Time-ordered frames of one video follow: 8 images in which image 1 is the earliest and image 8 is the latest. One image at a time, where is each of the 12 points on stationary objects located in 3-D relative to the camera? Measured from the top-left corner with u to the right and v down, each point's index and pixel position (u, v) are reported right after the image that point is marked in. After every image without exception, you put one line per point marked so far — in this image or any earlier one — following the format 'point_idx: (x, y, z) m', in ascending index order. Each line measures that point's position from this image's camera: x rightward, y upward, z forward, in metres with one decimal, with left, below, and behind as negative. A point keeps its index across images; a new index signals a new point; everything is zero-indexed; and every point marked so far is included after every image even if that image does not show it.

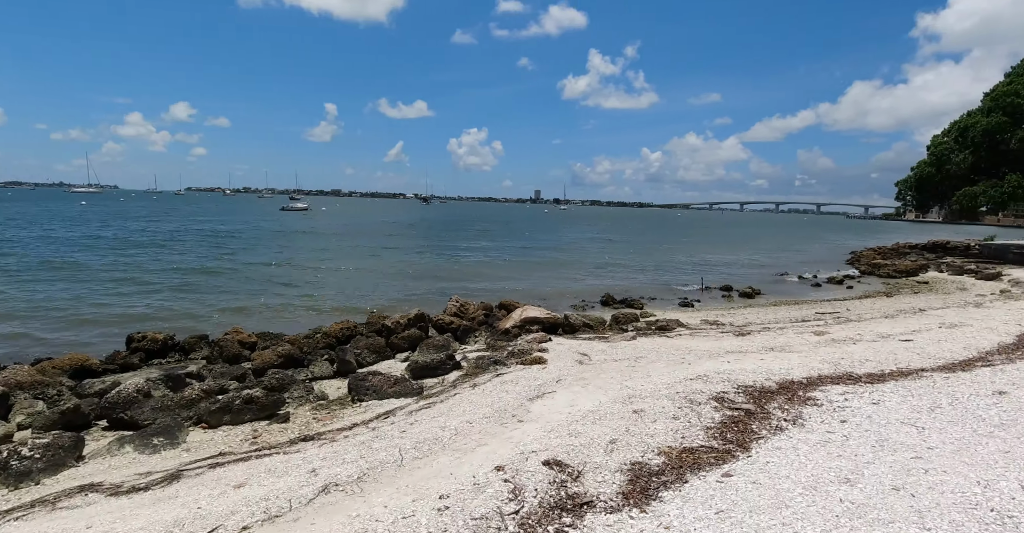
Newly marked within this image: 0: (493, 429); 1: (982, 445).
0: (-0.3, -2.3, +7.7) m
1: (+5.4, -2.1, +6.4) m
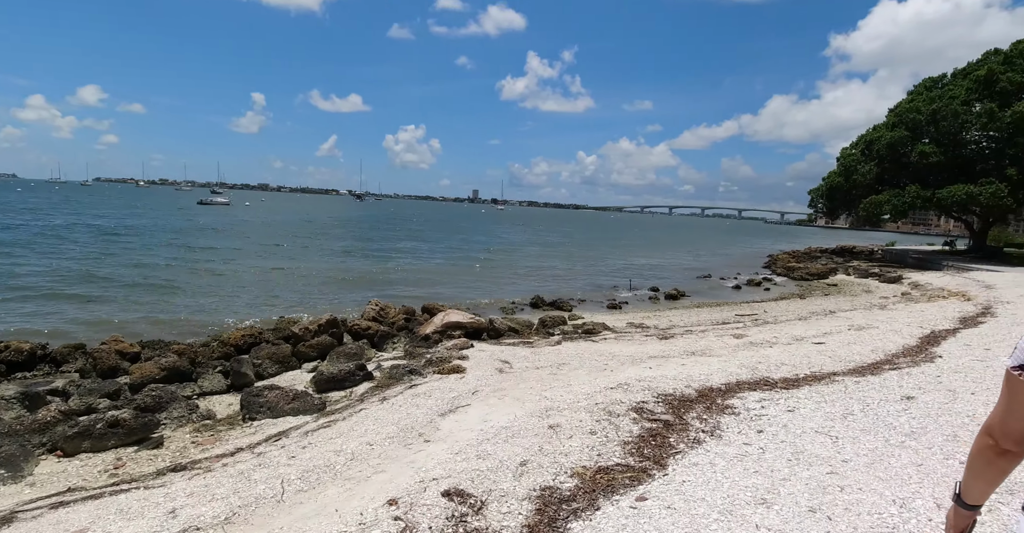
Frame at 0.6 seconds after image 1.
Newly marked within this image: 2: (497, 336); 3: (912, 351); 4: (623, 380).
0: (-1.5, -2.3, +7.0) m
1: (+4.4, -2.2, +6.3) m
2: (-0.4, -1.8, +14.5) m
3: (+9.6, -2.0, +13.4) m
4: (+2.0, -2.0, +10.0) m
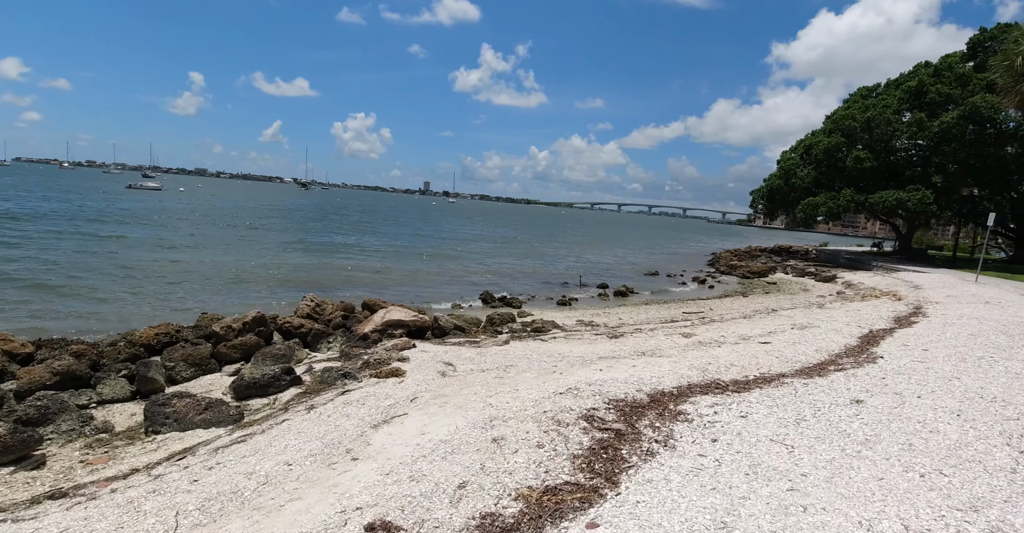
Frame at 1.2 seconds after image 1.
0: (-2.2, -2.3, +6.2) m
1: (+3.7, -2.2, +6.0) m
2: (-1.8, -1.7, +13.8) m
3: (+8.3, -2.1, +13.5) m
4: (+1.0, -2.0, +9.5) m
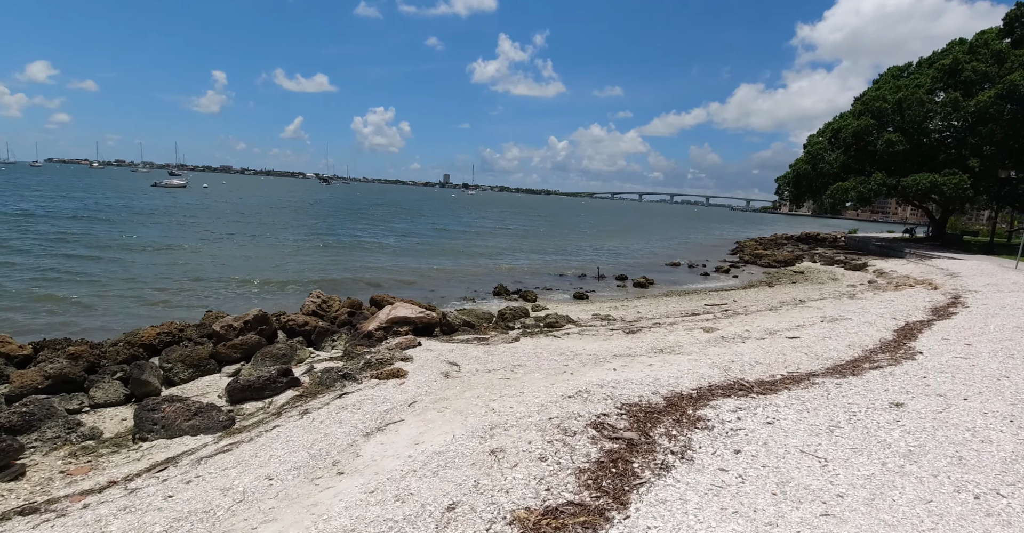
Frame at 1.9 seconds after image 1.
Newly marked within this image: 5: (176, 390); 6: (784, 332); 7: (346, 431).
0: (-2.2, -2.3, +5.7) m
1: (+3.7, -2.1, +5.3) m
2: (-1.5, -1.6, +13.2) m
3: (+8.6, -1.8, +12.6) m
4: (+1.1, -1.9, +8.9) m
5: (-6.0, -2.2, +9.9) m
6: (+7.1, -1.7, +14.4) m
7: (-2.1, -2.1, +7.2) m
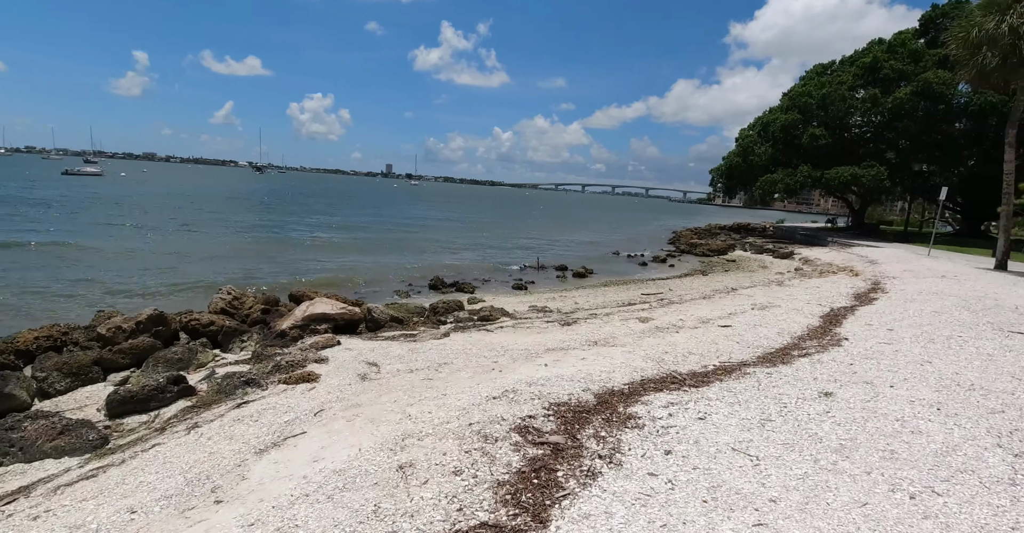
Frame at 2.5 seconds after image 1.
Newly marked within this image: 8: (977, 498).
0: (-3.0, -2.2, +4.8) m
1: (+2.9, -2.0, +5.0) m
2: (-3.1, -1.4, +12.4) m
3: (+7.0, -1.5, +12.8) m
4: (0.0, -1.8, +8.3) m
5: (-7.2, -2.1, +8.6) m
6: (+5.3, -1.4, +14.4) m
7: (-3.1, -2.0, +6.3) m
8: (+4.0, -2.0, +4.8) m
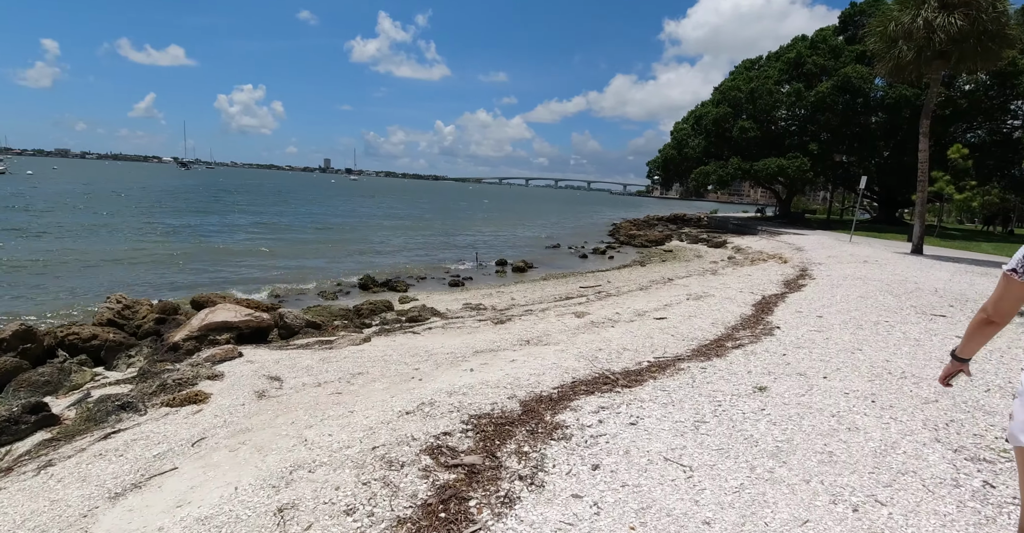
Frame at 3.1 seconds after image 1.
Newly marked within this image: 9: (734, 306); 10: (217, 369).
0: (-3.8, -2.3, +3.7) m
1: (+2.1, -1.9, +4.5) m
2: (-4.6, -1.4, +11.3) m
3: (+5.4, -1.3, +12.6) m
4: (-1.1, -1.7, +7.5) m
5: (-8.3, -2.3, +7.2) m
6: (+3.6, -1.2, +14.1) m
7: (-4.0, -2.1, +5.2) m
8: (+3.3, -1.9, +4.5) m
9: (+5.9, -1.1, +14.8) m
10: (-4.7, -1.6, +8.9) m
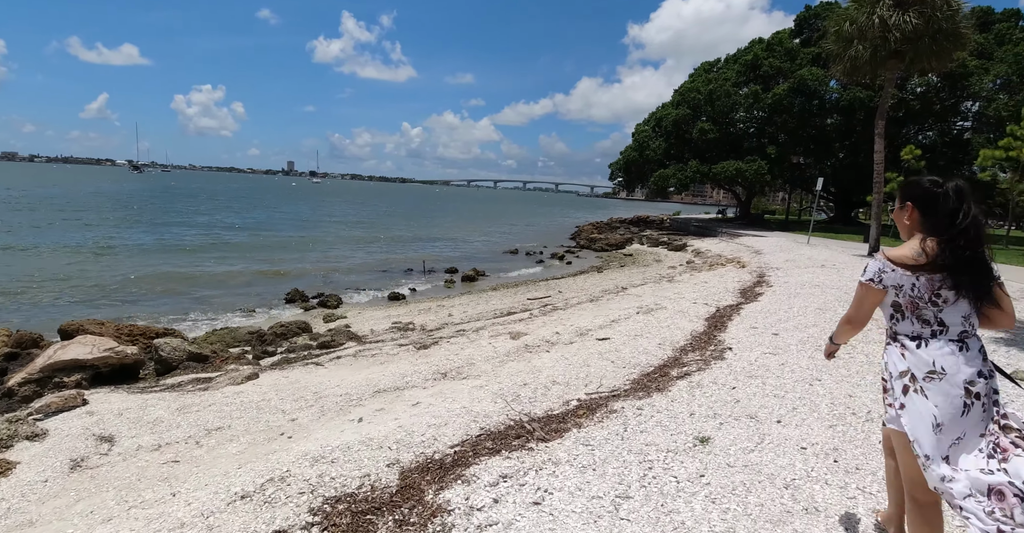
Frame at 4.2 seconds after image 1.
0: (-4.8, -2.7, +2.0) m
1: (+1.0, -2.2, +3.1) m
2: (-6.0, -1.8, +9.5) m
3: (+3.9, -1.6, +11.4) m
4: (-2.4, -2.1, +5.9) m
5: (-9.5, -2.7, +5.1) m
6: (+2.0, -1.5, +12.8) m
7: (-5.1, -2.5, +3.4) m
8: (+2.2, -2.2, +3.1) m
9: (+4.2, -1.4, +13.6) m
10: (-6.0, -2.0, +7.1) m
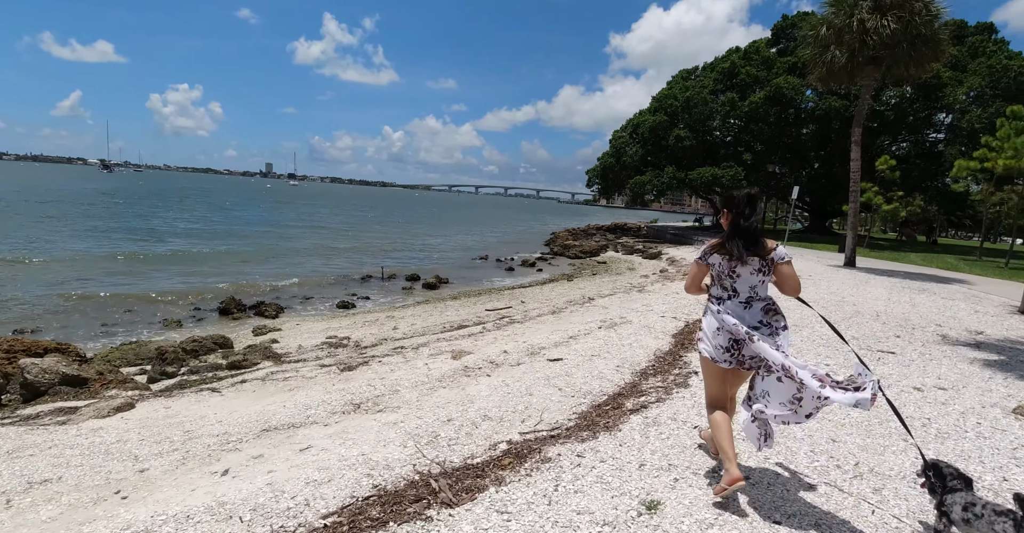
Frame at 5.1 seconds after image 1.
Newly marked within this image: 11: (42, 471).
0: (-5.6, -2.7, +0.3) m
1: (+0.2, -2.4, +1.7) m
2: (-7.1, -1.9, +7.8) m
3: (+2.8, -1.8, +10.1) m
4: (-3.3, -2.2, +4.3) m
5: (-10.4, -2.7, +3.3) m
6: (+0.8, -1.7, +11.4) m
7: (-5.9, -2.5, +1.8) m
8: (+1.3, -2.3, +1.7) m
9: (+3.0, -1.6, +12.3) m
10: (-7.0, -2.1, +5.5) m
11: (-4.8, -2.1, +5.7) m
